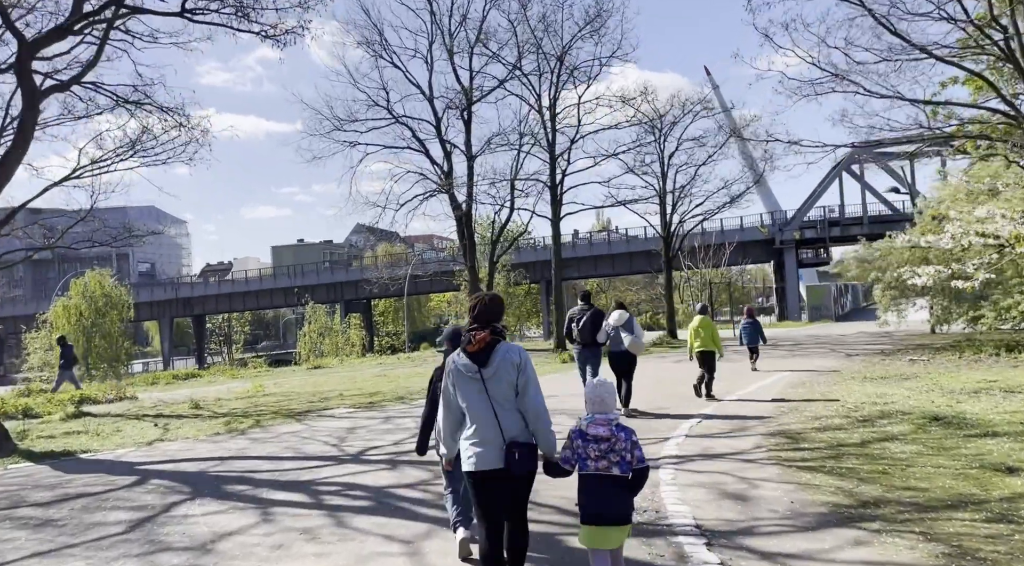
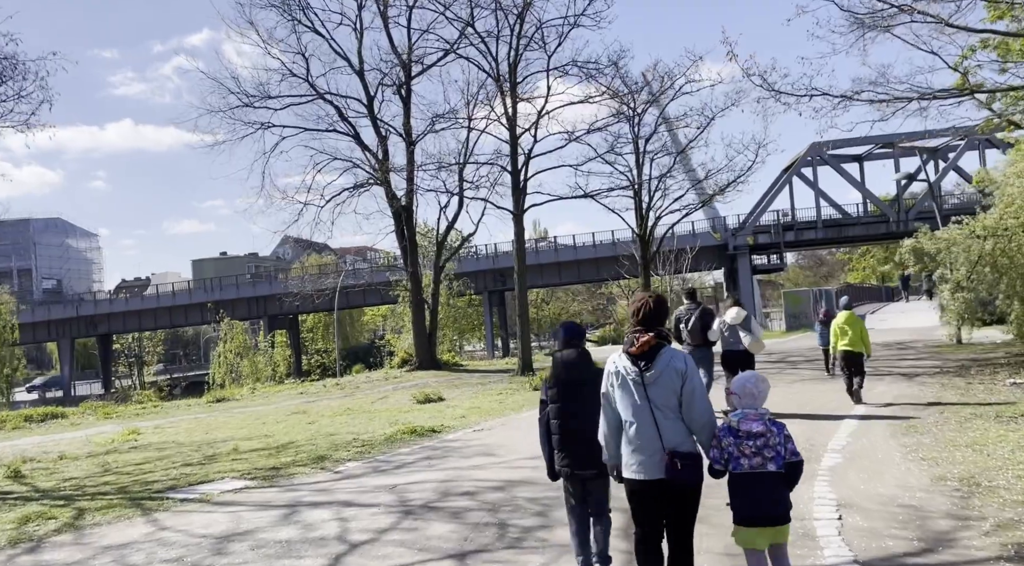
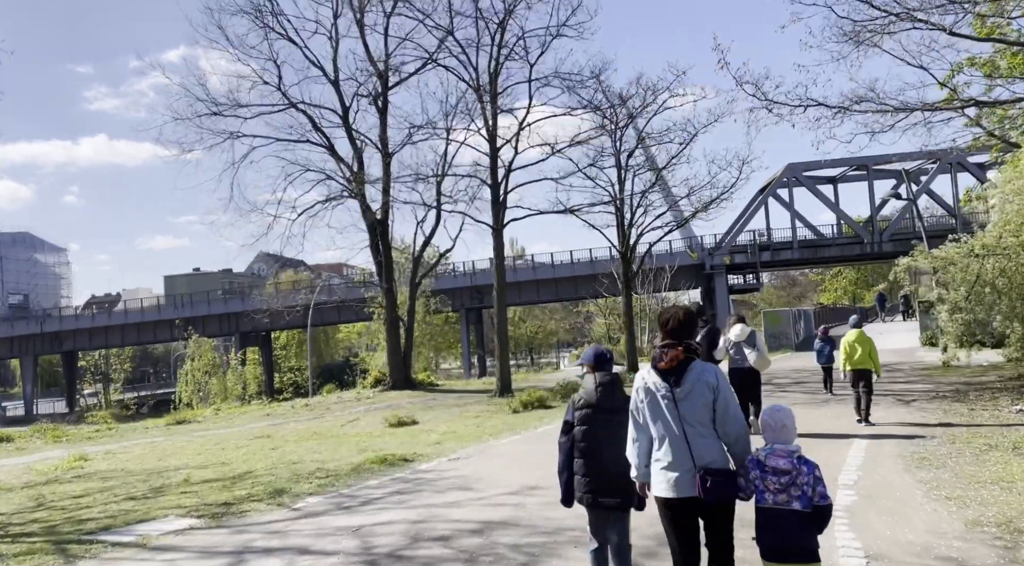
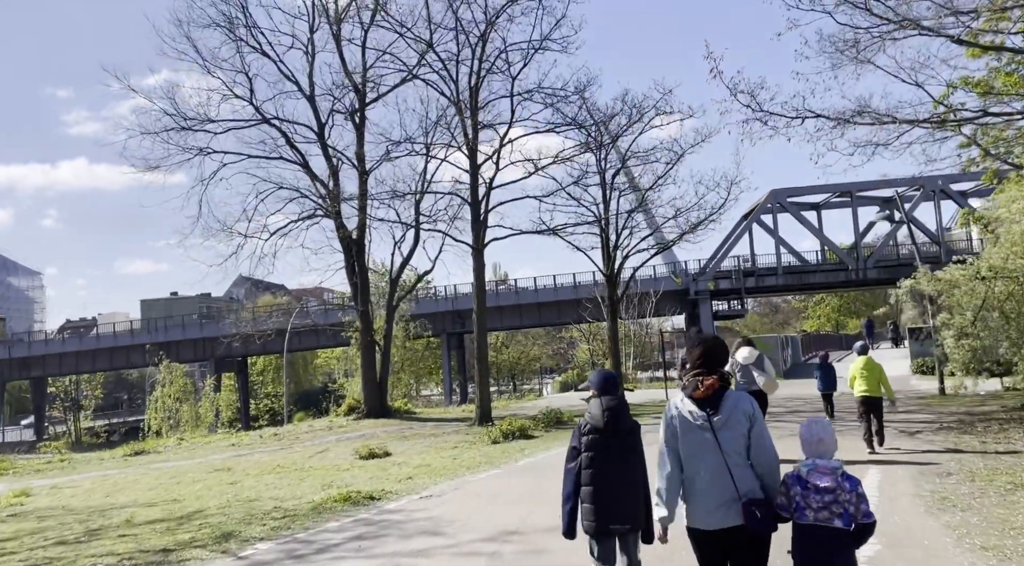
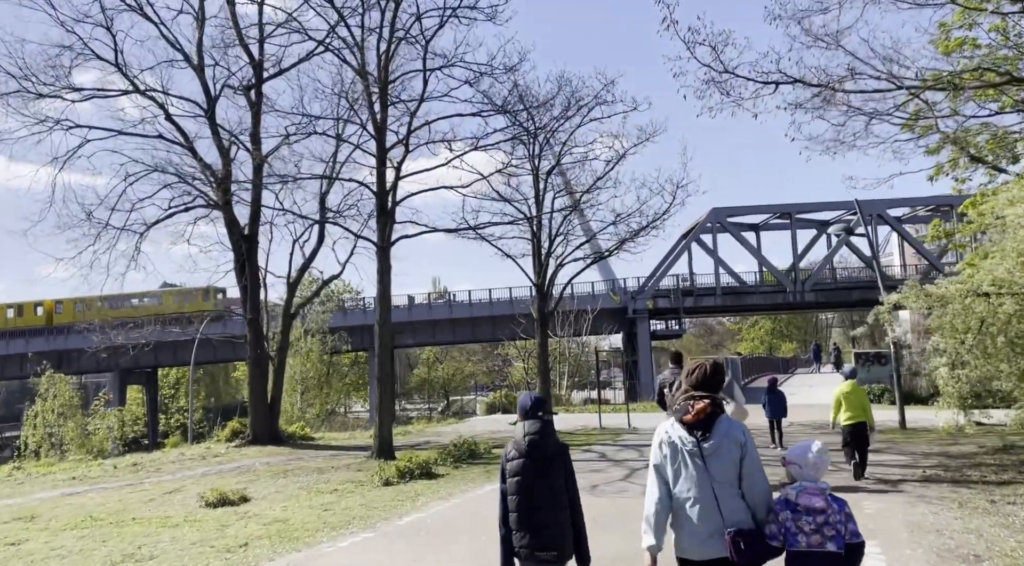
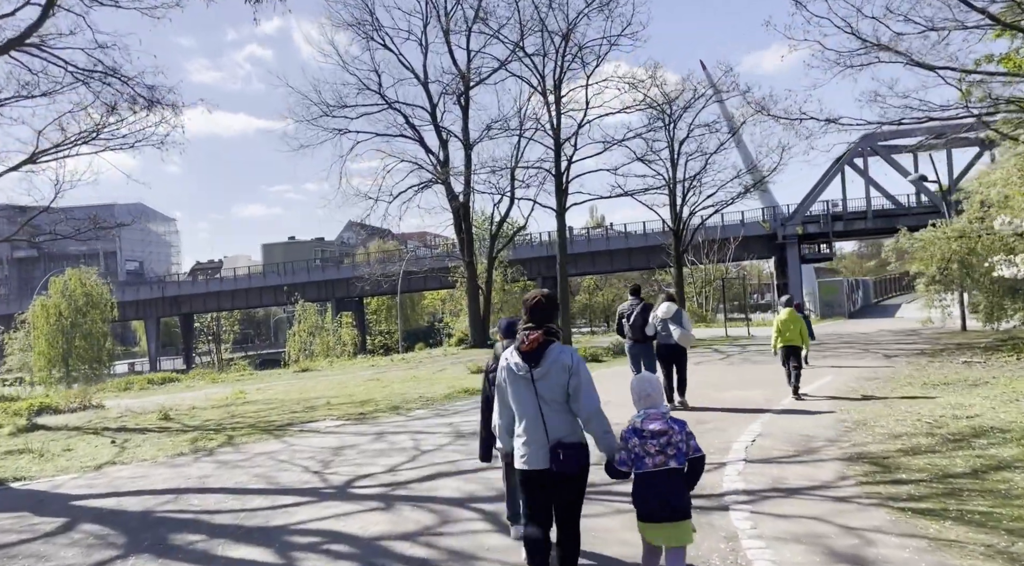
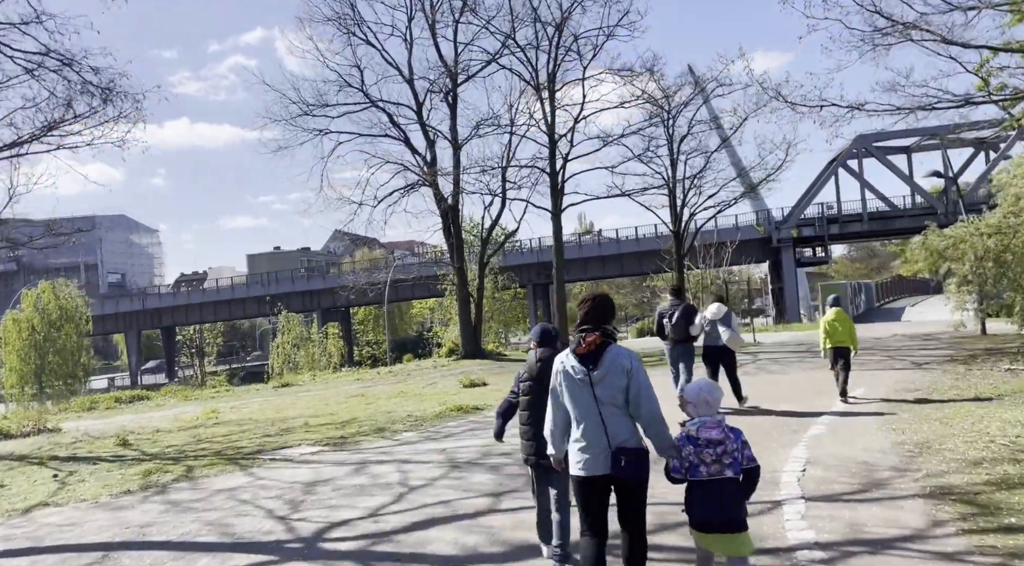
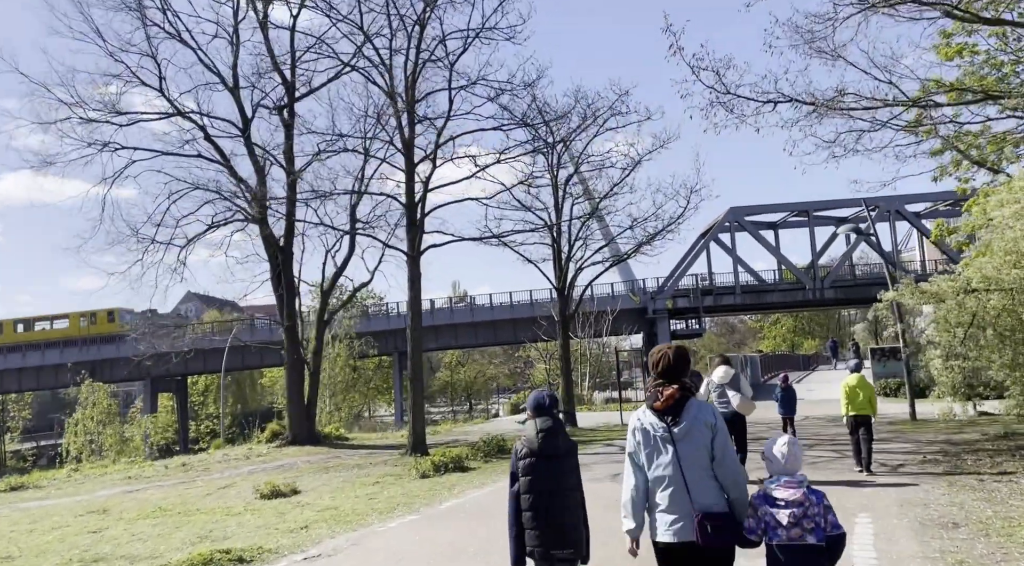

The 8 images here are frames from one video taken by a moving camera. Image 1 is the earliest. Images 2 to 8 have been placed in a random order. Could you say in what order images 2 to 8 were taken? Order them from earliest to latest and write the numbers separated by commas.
6, 7, 2, 3, 4, 8, 5
